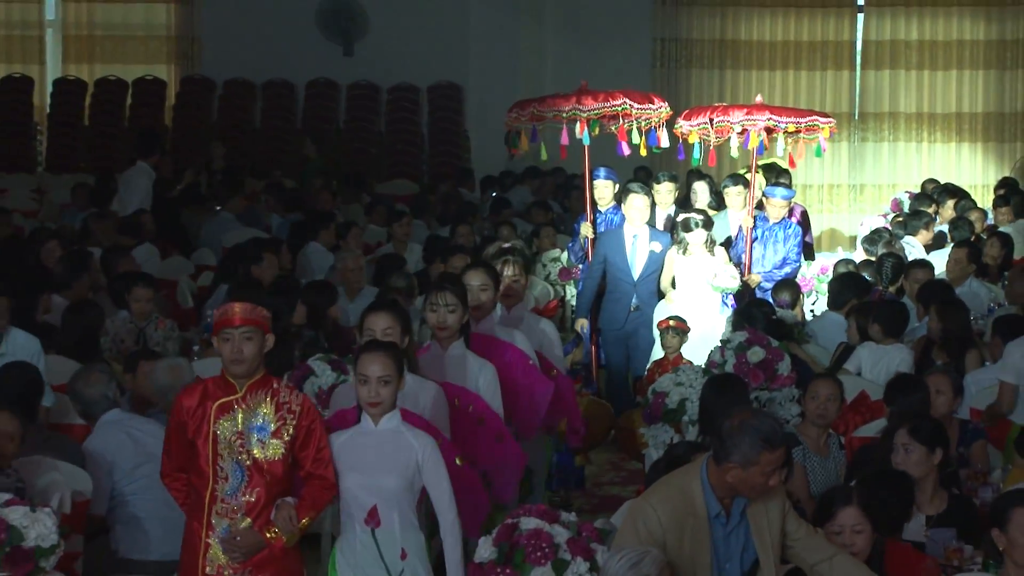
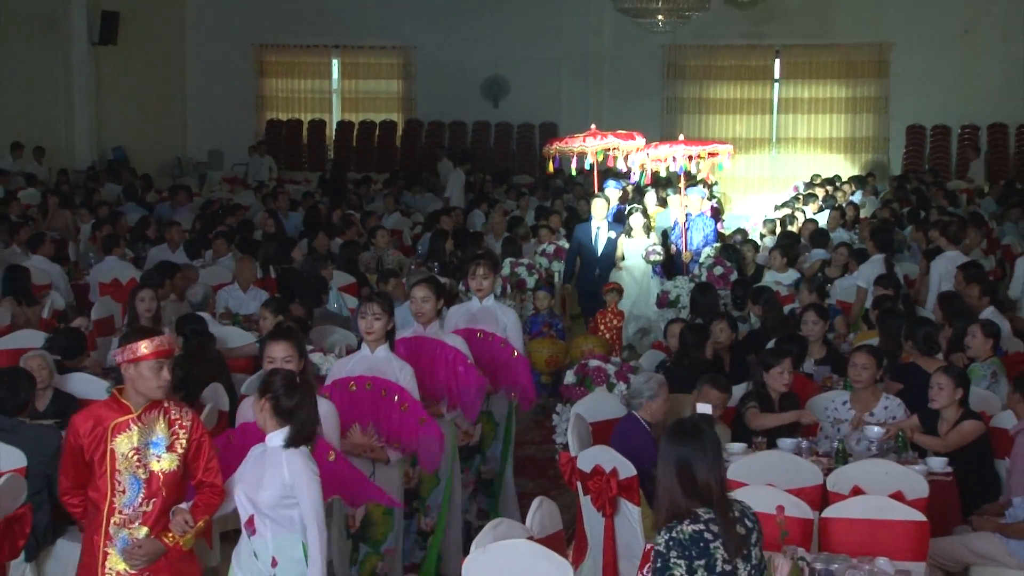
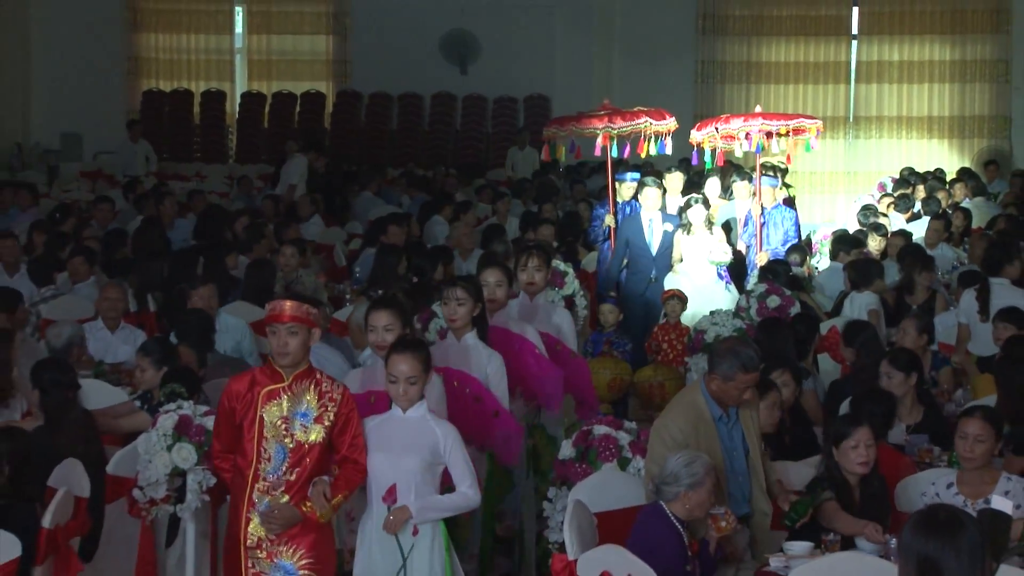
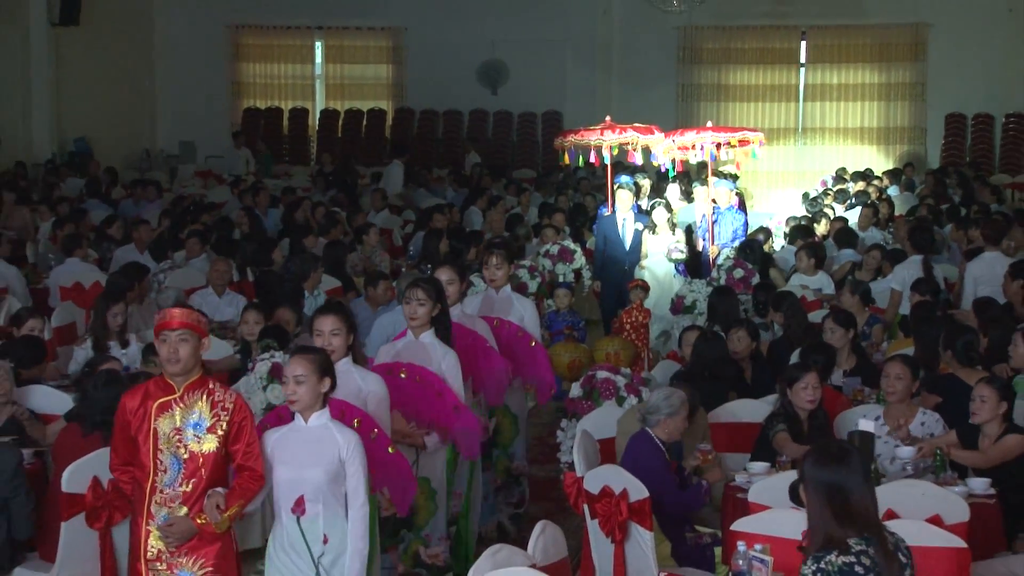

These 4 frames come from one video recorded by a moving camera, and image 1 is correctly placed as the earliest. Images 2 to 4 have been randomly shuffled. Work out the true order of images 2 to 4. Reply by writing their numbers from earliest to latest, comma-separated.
3, 4, 2
